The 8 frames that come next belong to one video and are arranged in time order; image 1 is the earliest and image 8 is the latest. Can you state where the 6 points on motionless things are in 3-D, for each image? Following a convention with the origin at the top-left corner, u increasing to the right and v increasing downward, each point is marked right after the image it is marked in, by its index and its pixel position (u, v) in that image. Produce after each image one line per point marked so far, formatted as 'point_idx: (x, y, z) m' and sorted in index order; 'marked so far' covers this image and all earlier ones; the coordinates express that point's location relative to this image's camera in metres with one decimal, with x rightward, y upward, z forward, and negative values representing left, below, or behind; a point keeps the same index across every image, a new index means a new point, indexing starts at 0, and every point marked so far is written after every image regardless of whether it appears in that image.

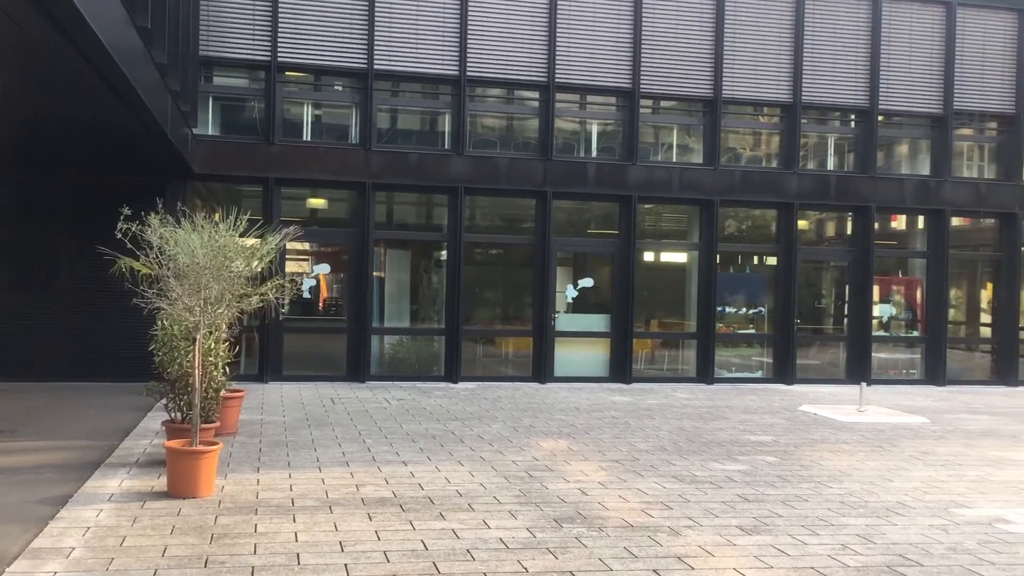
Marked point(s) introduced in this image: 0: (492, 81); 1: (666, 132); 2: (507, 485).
0: (-0.3, +3.3, +15.5) m
1: (+2.6, +2.6, +16.3) m
2: (0.0, -1.6, +7.7) m
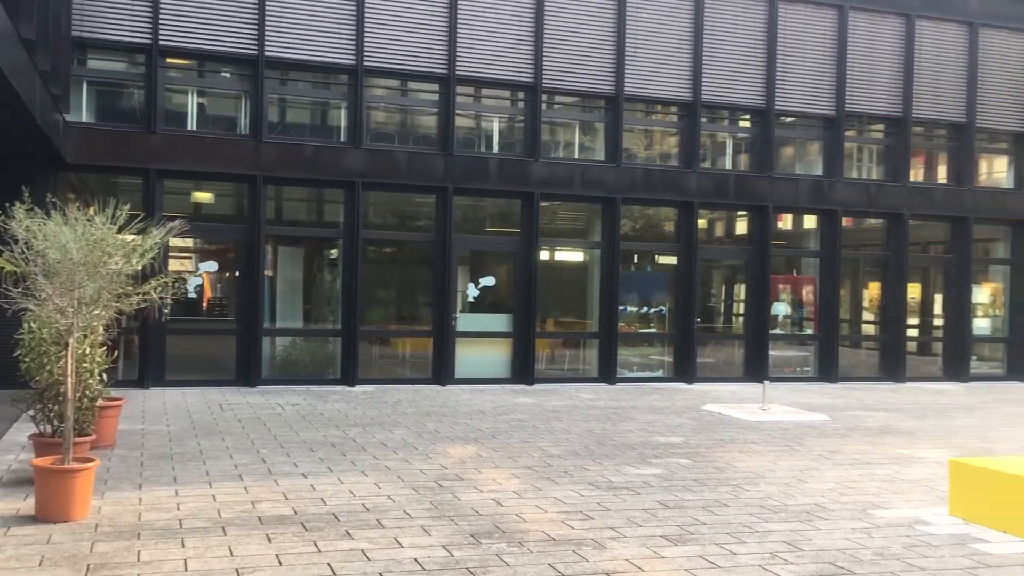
0: (-1.9, +3.3, +14.9) m
1: (+0.9, +2.6, +16.1) m
2: (-0.7, -1.5, +7.2) m
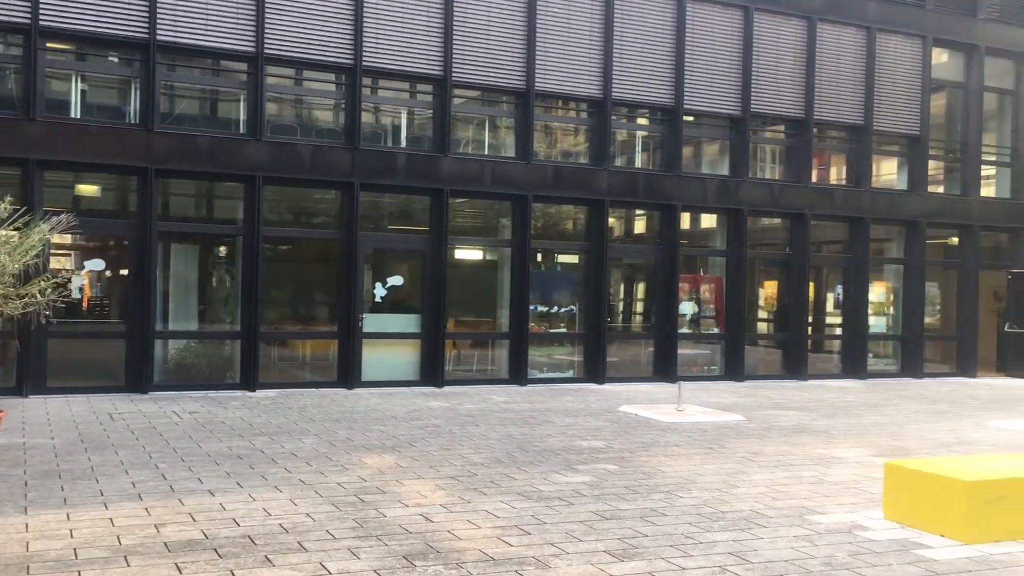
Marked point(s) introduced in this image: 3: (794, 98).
0: (-3.2, +3.3, +14.2) m
1: (-0.6, +2.7, +15.7) m
2: (-1.2, -1.6, +6.7) m
3: (+5.2, +3.5, +18.1) m
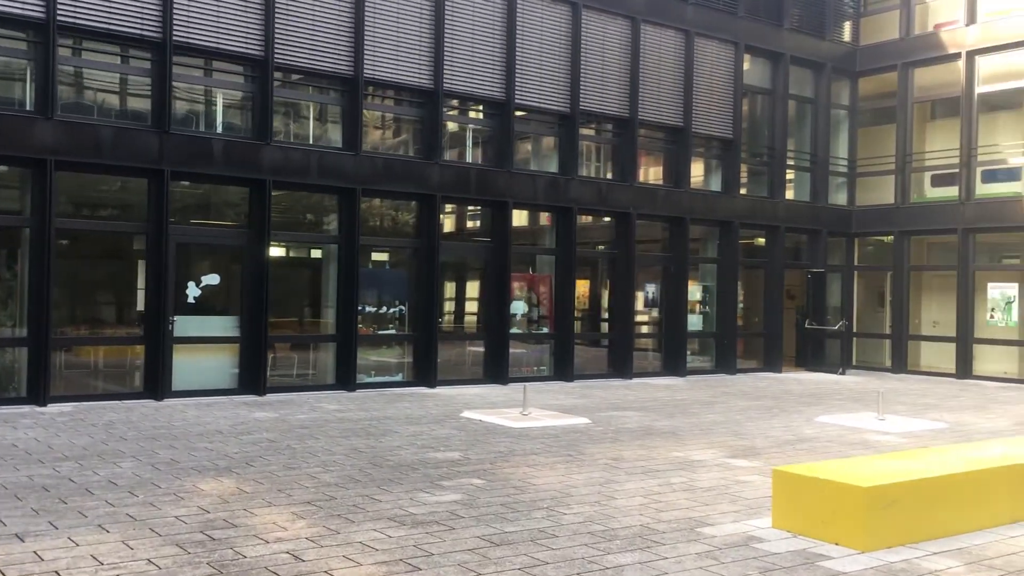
0: (-5.5, +3.3, +12.6) m
1: (-3.2, +2.7, +14.5) m
2: (-1.9, -1.6, +5.7) m
3: (+2.0, +3.6, +18.2) m
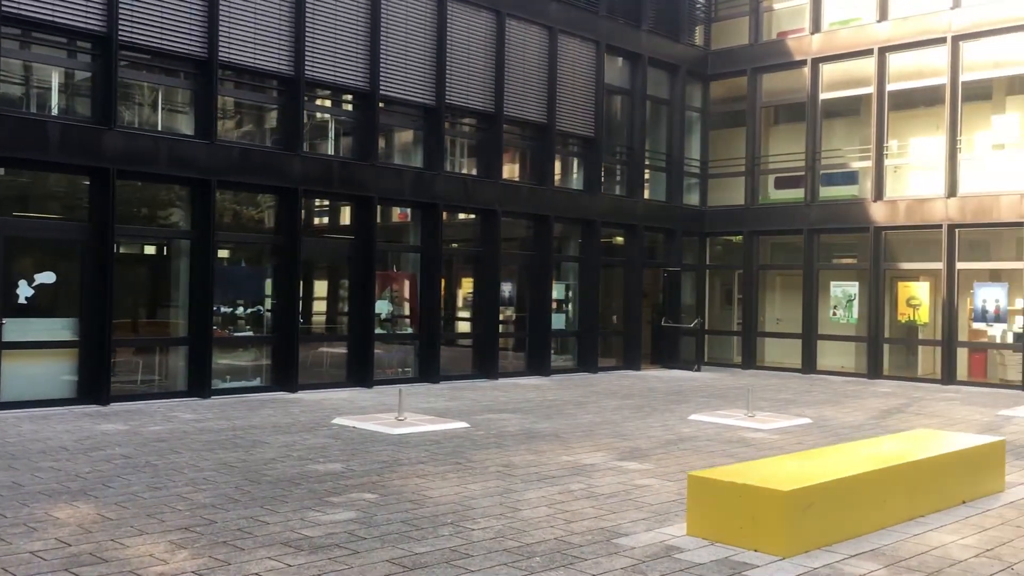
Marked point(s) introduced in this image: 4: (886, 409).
0: (-6.9, +3.3, +11.1) m
1: (-5.0, +2.7, +13.4) m
2: (-2.3, -1.6, +4.8) m
3: (-0.5, +3.6, +17.8) m
4: (+5.7, -1.8, +14.7) m
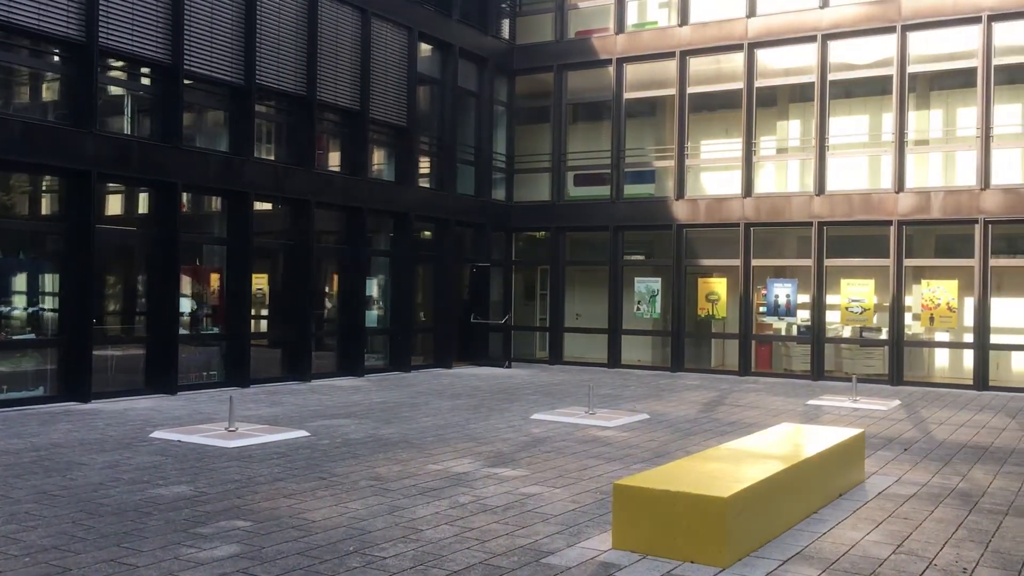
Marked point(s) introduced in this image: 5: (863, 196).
0: (-8.3, +3.4, +8.5) m
1: (-7.0, +2.7, +11.2) m
2: (-2.3, -1.6, +3.6) m
3: (-3.7, +3.7, +16.6) m
4: (+3.0, -1.8, +15.1) m
5: (+6.9, +1.8, +19.2) m
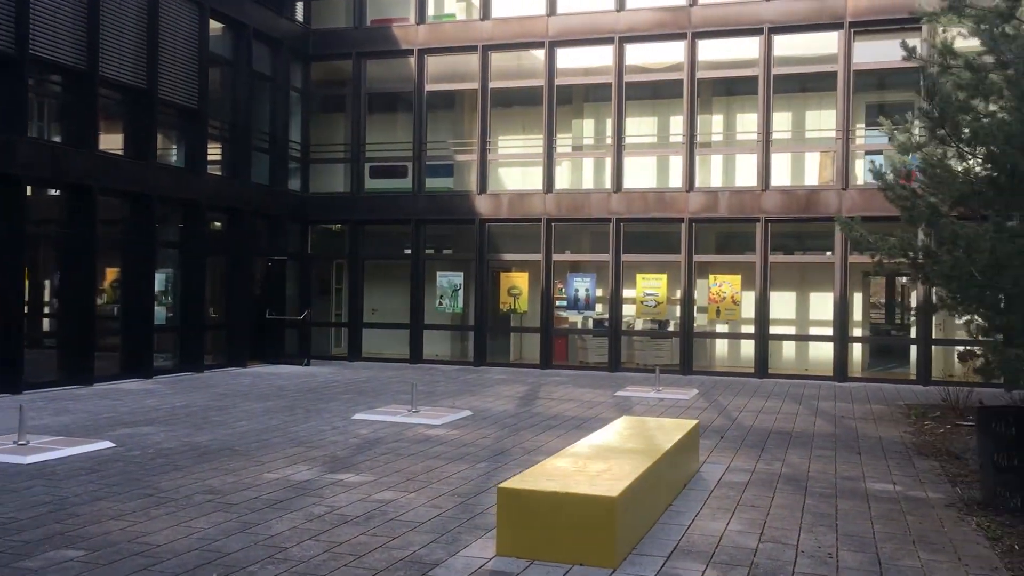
0: (-9.3, +3.4, +6.1) m
1: (-8.7, +2.8, +9.0) m
2: (-2.3, -1.5, +2.7) m
3: (-6.8, +3.8, +15.0) m
4: (+0.2, -1.7, +15.2) m
5: (+3.0, +1.9, +20.1) m
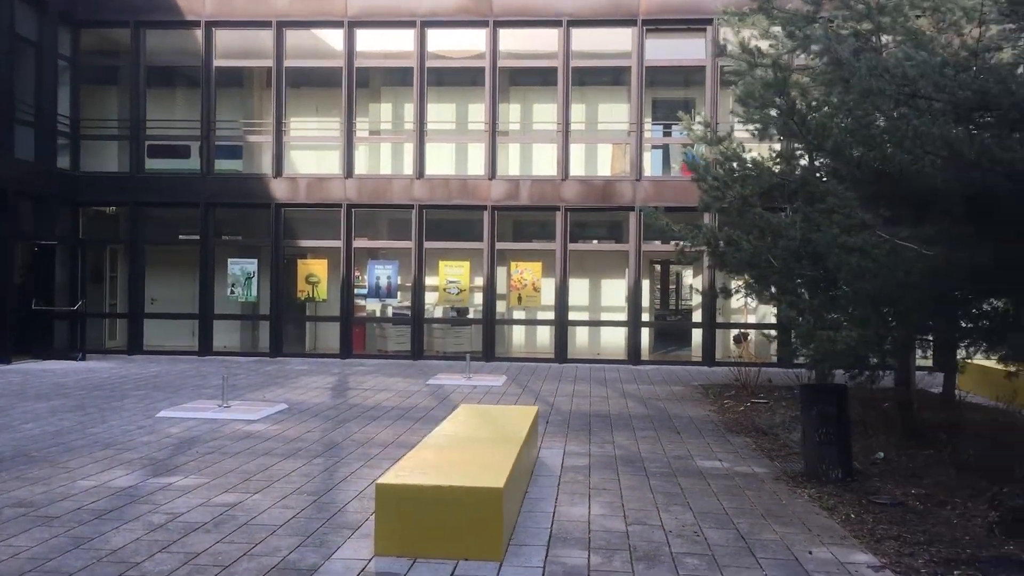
0: (-9.8, +3.5, +3.5) m
1: (-9.9, +2.9, +6.5) m
2: (-2.2, -1.5, +2.0) m
3: (-9.4, +3.9, +12.8) m
4: (-2.7, -1.5, +14.6) m
5: (-1.1, +2.2, +20.0) m
